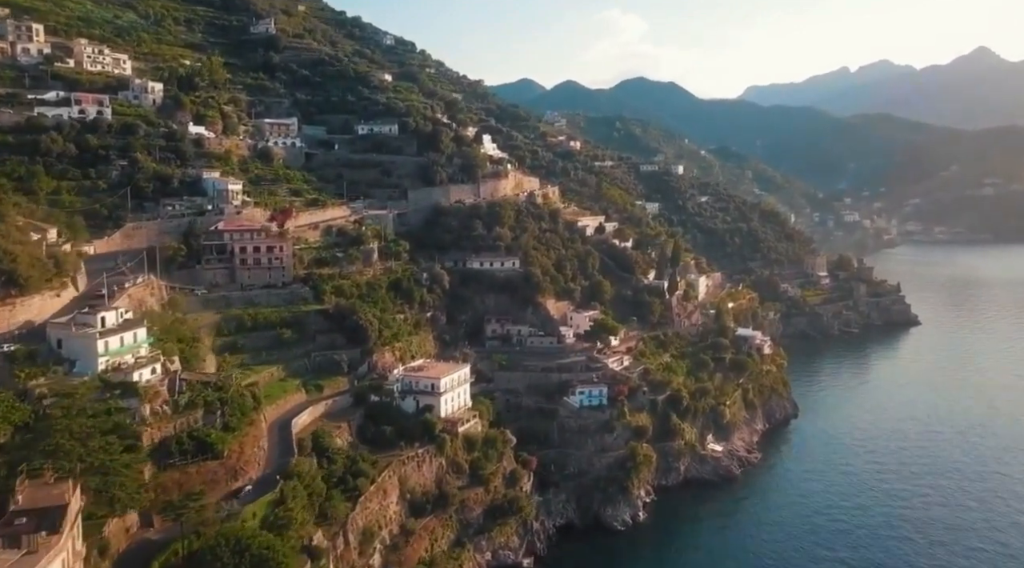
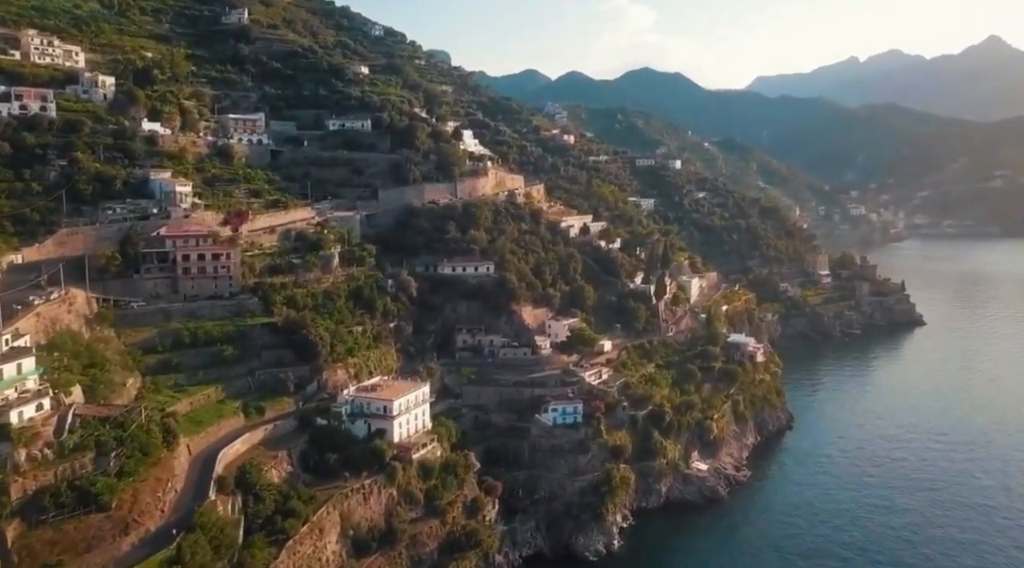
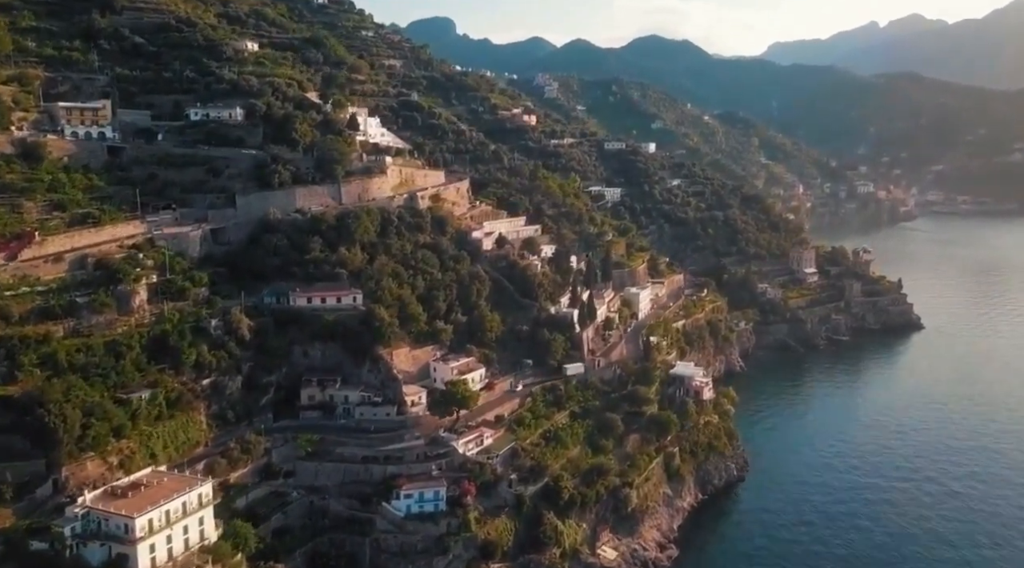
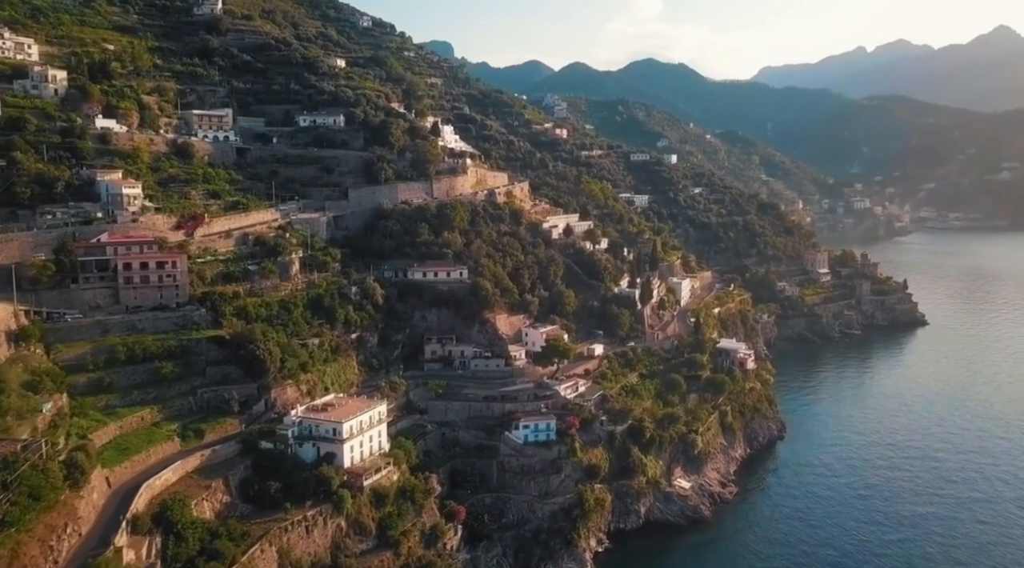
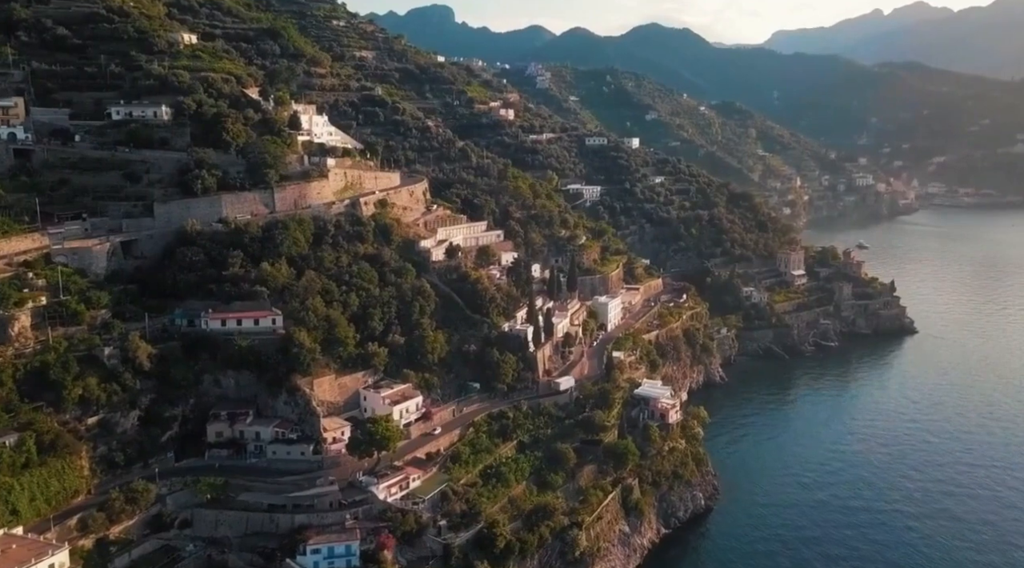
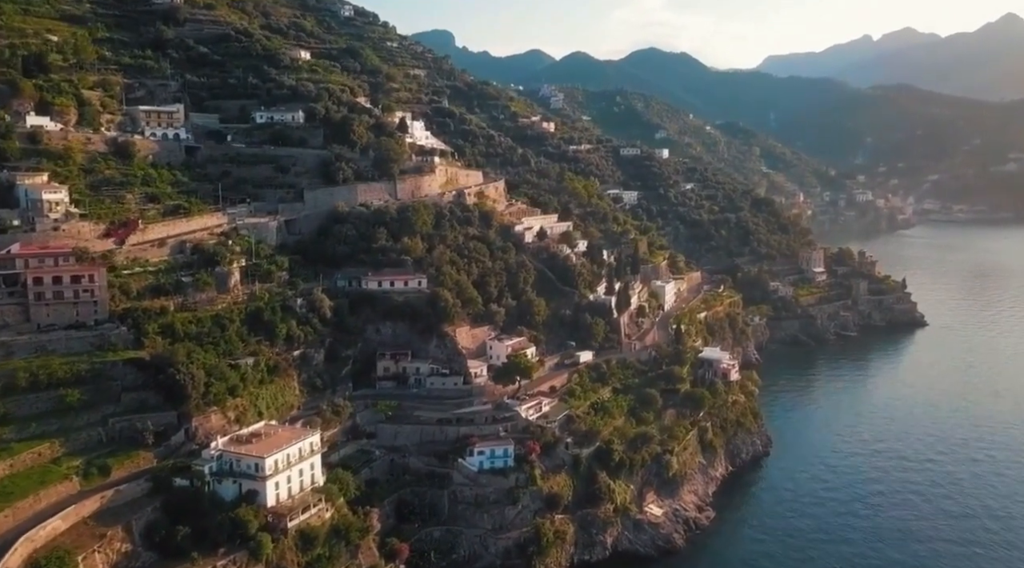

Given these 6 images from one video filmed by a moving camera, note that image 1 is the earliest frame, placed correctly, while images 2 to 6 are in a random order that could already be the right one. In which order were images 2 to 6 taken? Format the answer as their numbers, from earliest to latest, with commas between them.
2, 4, 6, 3, 5
